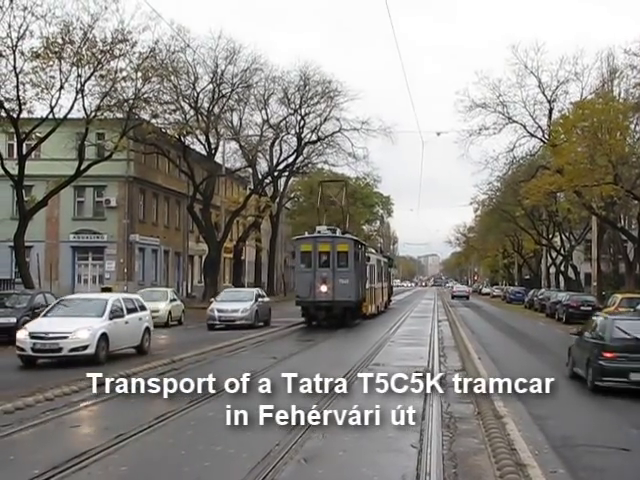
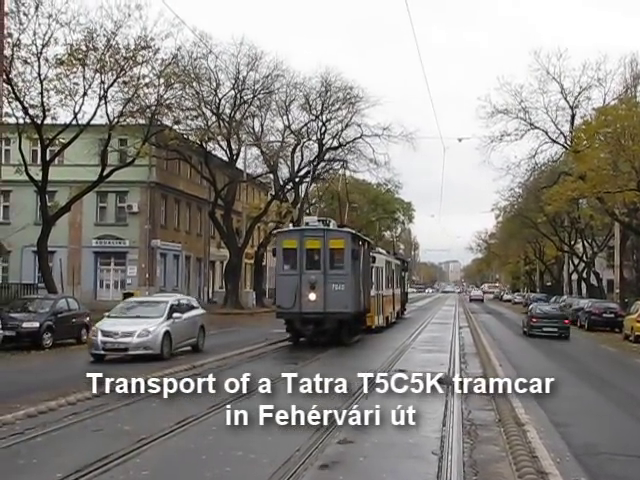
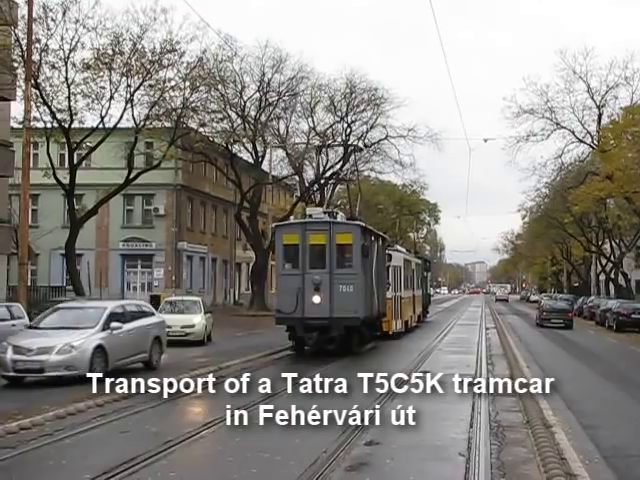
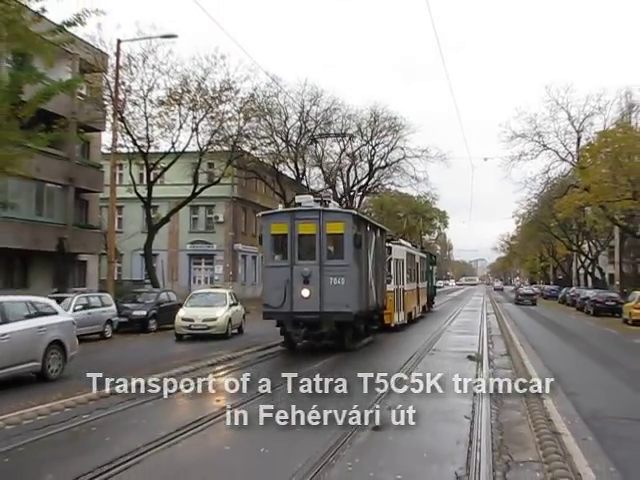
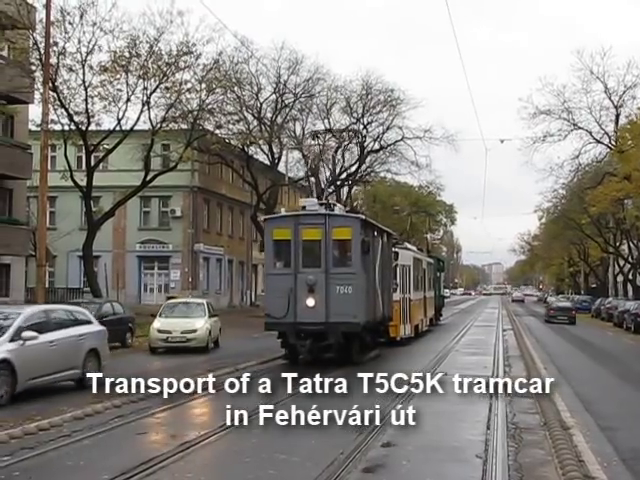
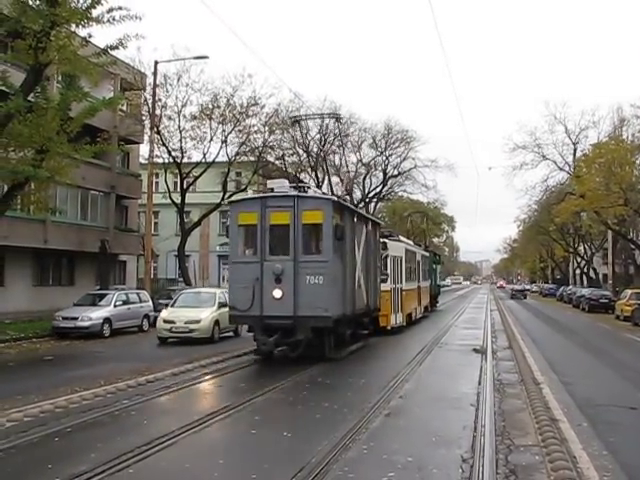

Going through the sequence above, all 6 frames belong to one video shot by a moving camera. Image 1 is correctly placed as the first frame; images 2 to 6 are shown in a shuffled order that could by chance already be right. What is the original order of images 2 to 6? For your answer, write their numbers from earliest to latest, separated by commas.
2, 3, 5, 4, 6
